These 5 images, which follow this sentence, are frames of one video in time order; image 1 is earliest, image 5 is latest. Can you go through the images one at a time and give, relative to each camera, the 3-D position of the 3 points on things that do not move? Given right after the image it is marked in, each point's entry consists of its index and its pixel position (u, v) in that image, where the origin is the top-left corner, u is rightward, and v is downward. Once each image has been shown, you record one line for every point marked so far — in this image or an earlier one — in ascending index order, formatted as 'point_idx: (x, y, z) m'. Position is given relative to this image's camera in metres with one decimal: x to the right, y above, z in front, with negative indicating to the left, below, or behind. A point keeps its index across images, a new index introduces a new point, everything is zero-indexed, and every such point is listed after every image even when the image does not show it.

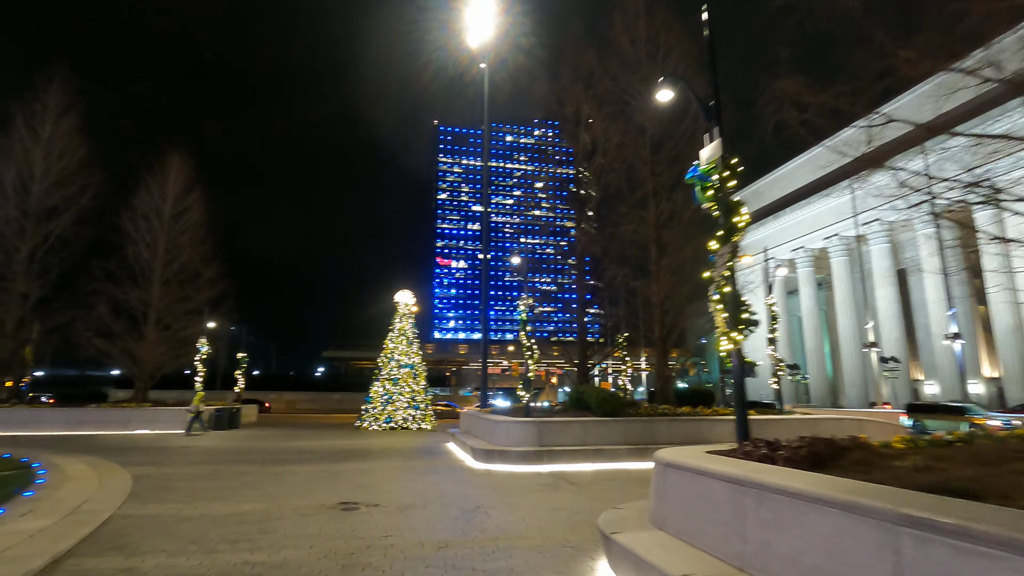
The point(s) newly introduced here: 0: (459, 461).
0: (-1.2, -4.0, +14.2) m
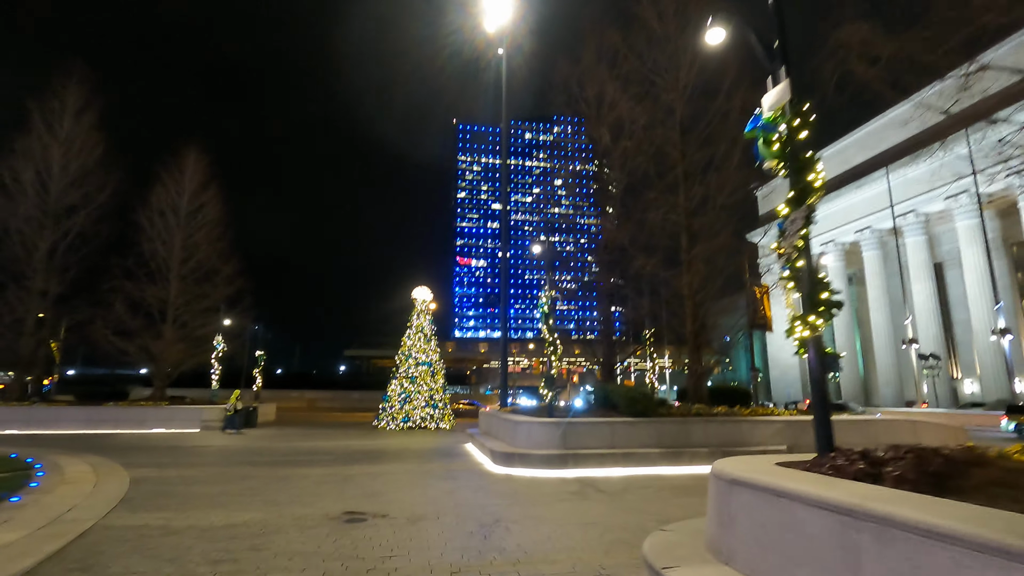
0: (-0.7, -3.8, +13.3) m
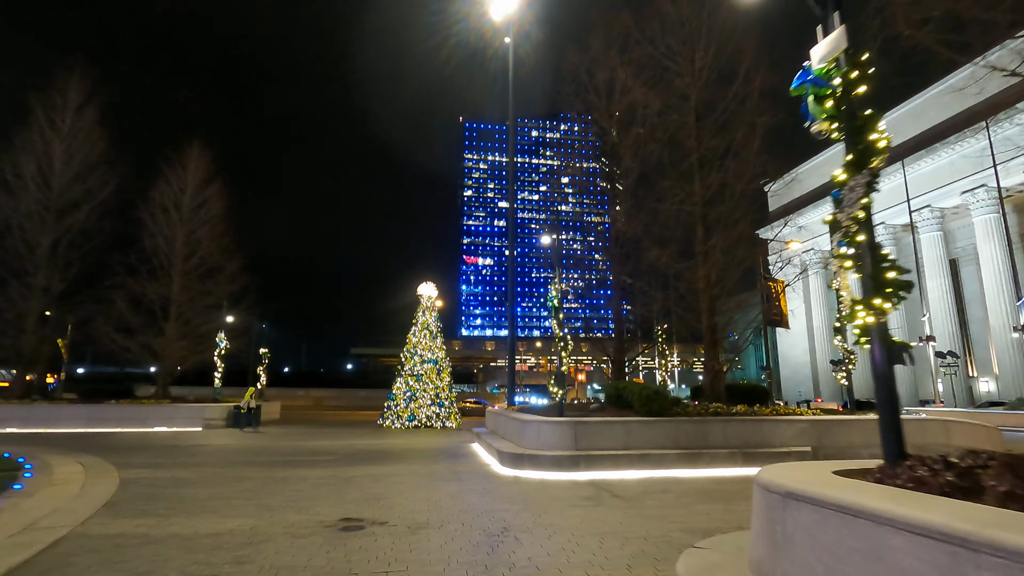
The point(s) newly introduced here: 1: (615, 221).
0: (-0.6, -3.7, +12.6) m
1: (+2.9, +1.9, +17.1) m
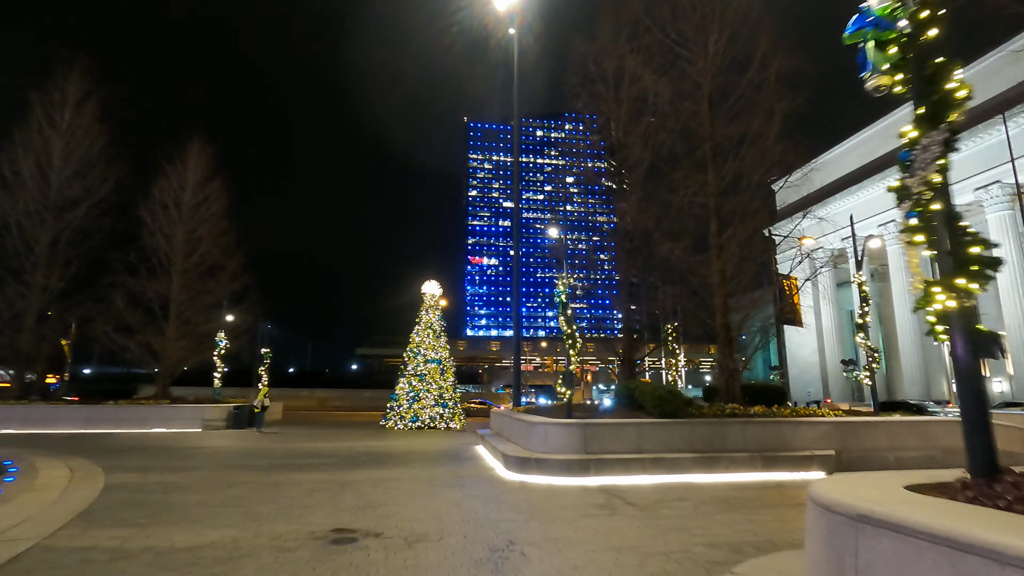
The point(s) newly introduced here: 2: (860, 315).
0: (-0.4, -3.6, +12.0) m
1: (+3.0, +2.0, +16.5) m
2: (+7.7, -0.6, +13.5) m
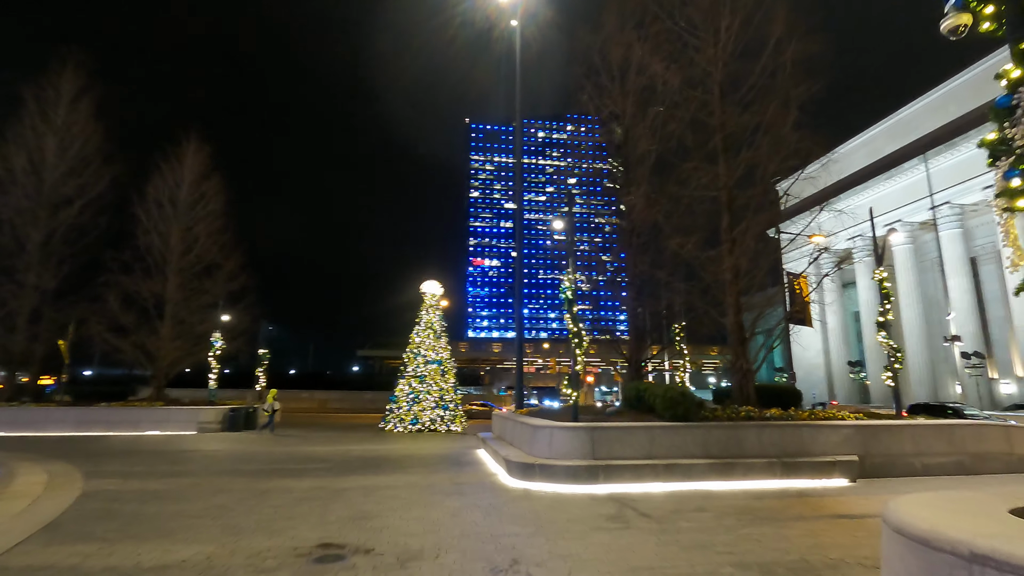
0: (-0.4, -3.5, +11.4) m
1: (+3.1, +2.1, +15.9) m
2: (+7.8, -0.5, +12.8) m
